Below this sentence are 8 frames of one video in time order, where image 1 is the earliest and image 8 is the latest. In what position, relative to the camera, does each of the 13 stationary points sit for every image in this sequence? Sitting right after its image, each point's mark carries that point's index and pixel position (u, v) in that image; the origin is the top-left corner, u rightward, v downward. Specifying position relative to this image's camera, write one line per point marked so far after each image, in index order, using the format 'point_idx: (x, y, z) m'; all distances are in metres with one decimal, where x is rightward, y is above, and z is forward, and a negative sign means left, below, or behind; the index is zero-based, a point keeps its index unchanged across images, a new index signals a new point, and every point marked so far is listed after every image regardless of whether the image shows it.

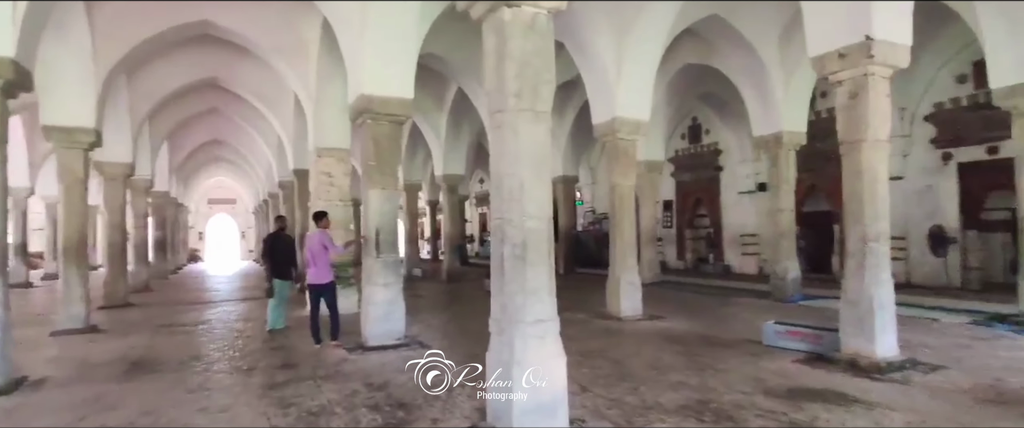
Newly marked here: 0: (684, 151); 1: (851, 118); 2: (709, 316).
0: (+4.7, +1.7, +15.5) m
1: (+3.3, +1.0, +5.4) m
2: (+3.0, -1.5, +8.7) m
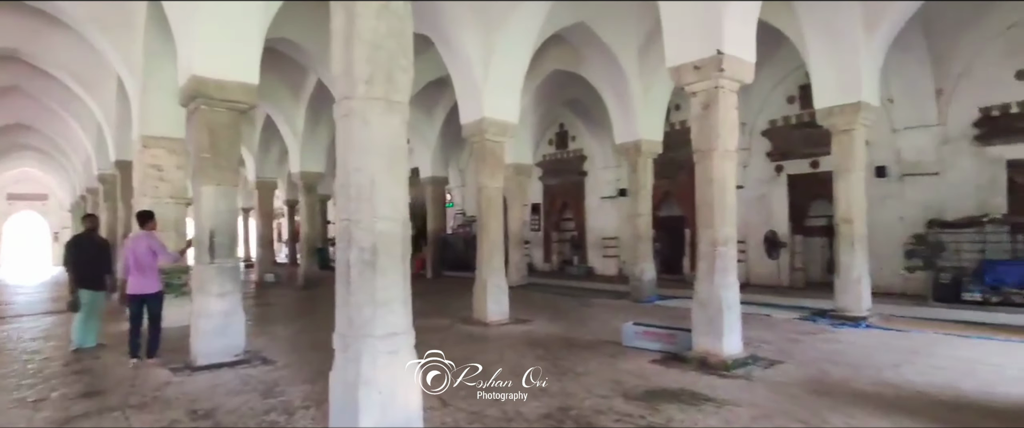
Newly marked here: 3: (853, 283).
0: (+1.1, +1.6, +15.8) m
1: (+1.9, +0.9, +5.7) m
2: (+0.9, -1.6, +8.8) m
3: (+4.8, -1.0, +8.0) m
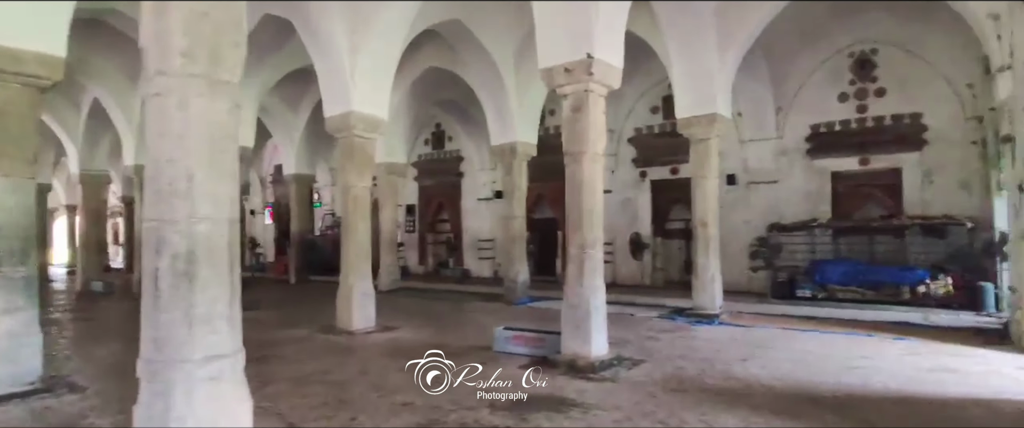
0: (-2.3, +1.6, +15.4) m
1: (+0.6, +0.9, +5.7) m
2: (-1.0, -1.6, +8.5) m
3: (+3.0, -1.0, +8.6) m
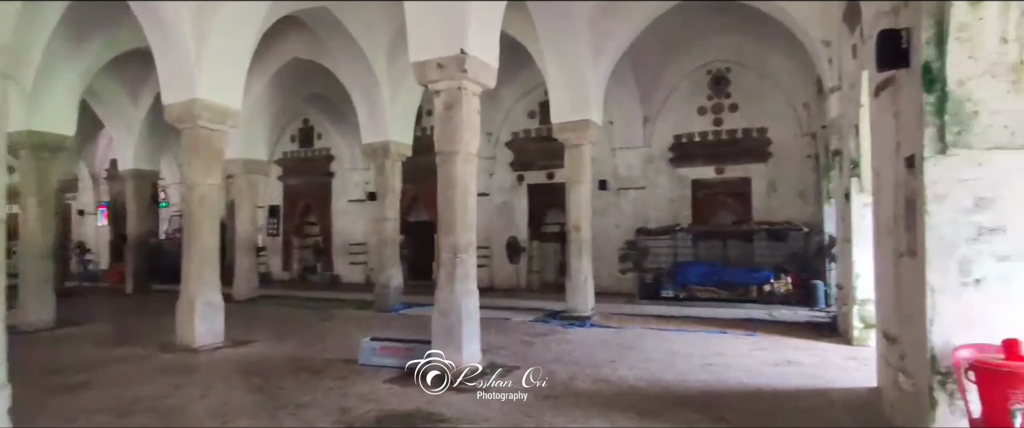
0: (-5.5, +1.5, +14.4) m
1: (-0.6, +0.8, +5.4) m
2: (-2.8, -1.7, +7.8) m
3: (+1.1, -1.1, +8.7) m
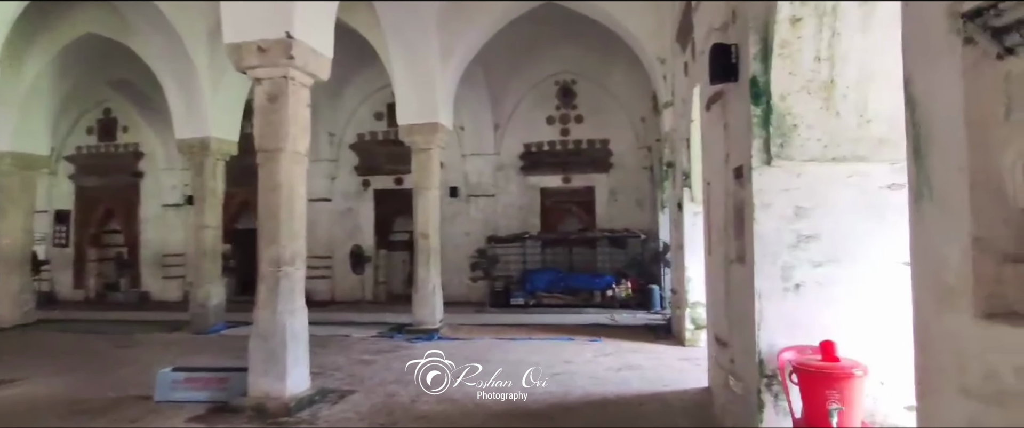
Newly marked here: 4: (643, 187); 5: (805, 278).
0: (-9.0, +1.4, +12.1) m
1: (-2.0, +0.8, +4.7) m
2: (-4.8, -1.7, +6.4) m
3: (-1.2, -1.2, +8.3) m
4: (+2.6, +0.5, +11.3) m
5: (+1.7, -0.4, +3.2) m
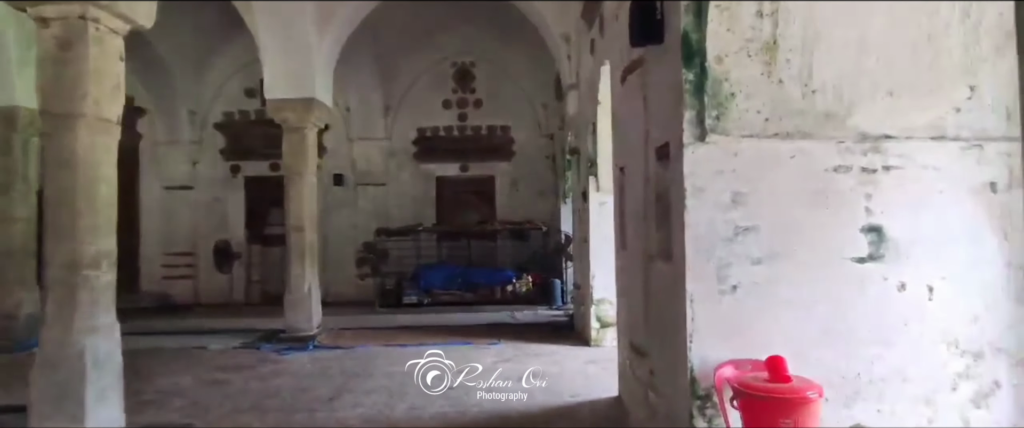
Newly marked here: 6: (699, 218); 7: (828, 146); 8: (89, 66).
0: (-11.0, +1.6, +9.5) m
1: (-2.8, +0.9, +3.5) m
2: (-5.8, -1.6, +4.7) m
3: (-2.7, -1.1, +7.2) m
4: (+0.6, +0.7, +10.8) m
5: (+1.1, -0.3, +2.7) m
6: (+0.9, 0.0, +2.6) m
7: (+1.5, +0.3, +2.7) m
8: (-2.7, +0.9, +3.5) m
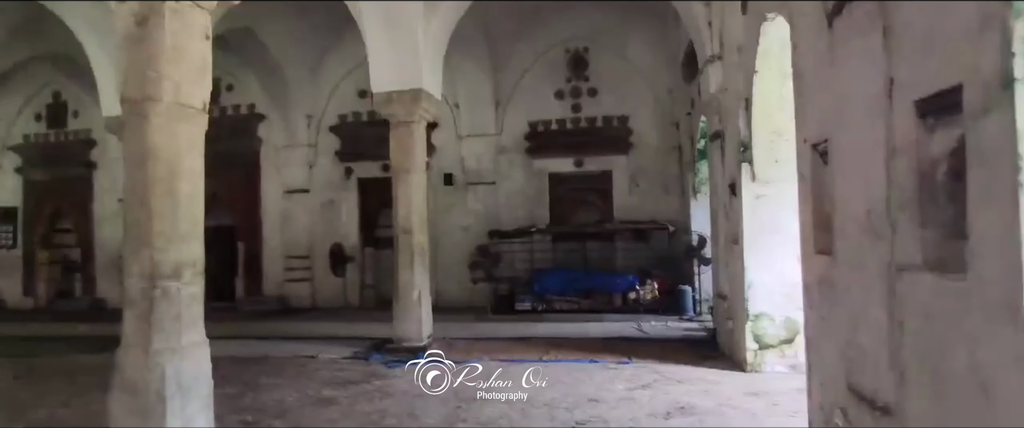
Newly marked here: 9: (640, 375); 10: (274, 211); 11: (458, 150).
0: (-8.9, +1.5, +10.5) m
1: (-2.0, +0.9, +3.1) m
2: (-4.7, -1.7, +4.8) m
3: (-1.2, -1.1, +6.6) m
4: (+2.7, +0.8, +9.6) m
5: (+1.7, -0.3, +1.5) m
6: (+1.5, 0.0, +1.5) m
7: (+2.1, +0.4, +1.5) m
8: (-1.9, +0.9, +3.0) m
9: (+1.2, -1.5, +5.3) m
10: (-4.4, +0.1, +10.5) m
11: (-1.0, +1.2, +10.2) m
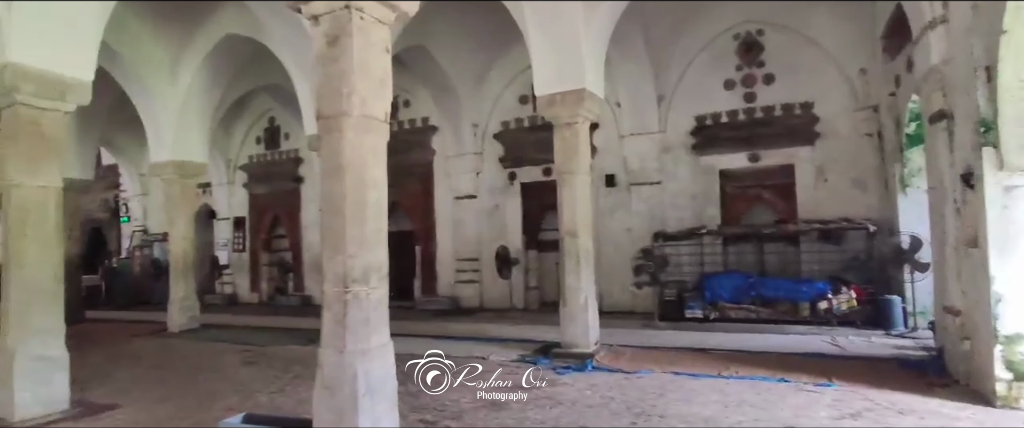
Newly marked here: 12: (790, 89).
0: (-5.7, +1.3, +12.4) m
1: (-1.1, +0.8, +3.3) m
2: (-3.1, -1.8, +5.7) m
3: (+0.8, -1.1, +6.5) m
4: (+5.3, +0.8, +8.3) m
5: (+2.1, -0.2, +0.8) m
6: (+1.9, 0.0, +0.9) m
7: (+2.5, +0.4, +0.6) m
8: (-0.9, +0.9, +3.2) m
9: (+2.7, -1.5, +4.5) m
10: (-1.3, 0.0, +11.1) m
11: (+1.9, +1.1, +9.9) m
12: (+4.3, +1.9, +8.7) m
